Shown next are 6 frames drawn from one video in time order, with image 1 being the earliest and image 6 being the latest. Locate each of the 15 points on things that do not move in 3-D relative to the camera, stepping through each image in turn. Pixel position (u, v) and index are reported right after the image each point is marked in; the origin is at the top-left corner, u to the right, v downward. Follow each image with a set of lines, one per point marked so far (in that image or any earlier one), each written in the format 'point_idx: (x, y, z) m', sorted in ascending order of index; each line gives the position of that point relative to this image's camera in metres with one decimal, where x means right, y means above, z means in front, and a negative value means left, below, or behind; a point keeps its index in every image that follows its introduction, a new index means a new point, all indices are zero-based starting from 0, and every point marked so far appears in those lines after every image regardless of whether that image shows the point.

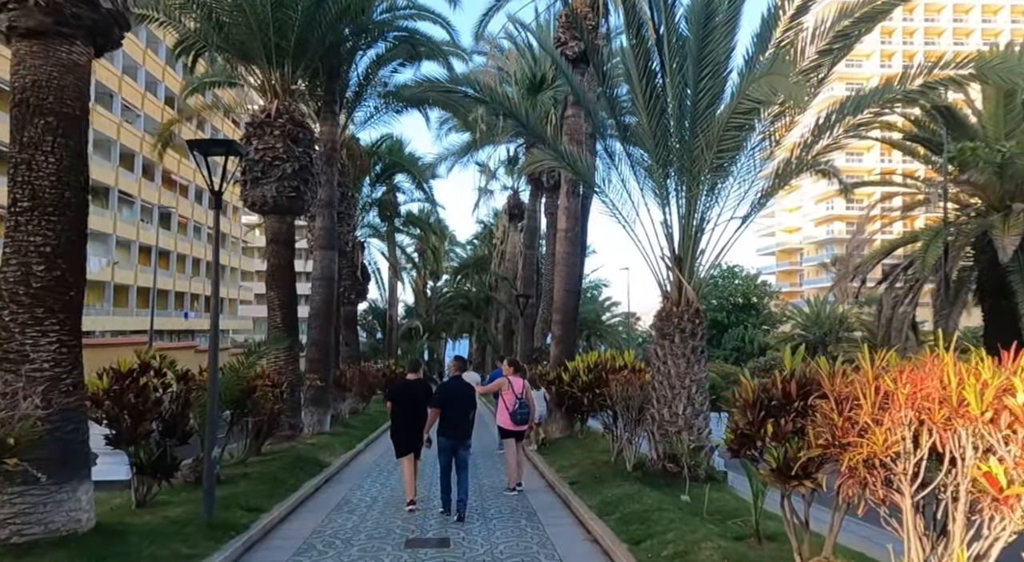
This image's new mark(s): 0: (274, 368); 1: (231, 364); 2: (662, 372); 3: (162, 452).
0: (-4.5, -1.6, +14.7) m
1: (-3.9, -1.1, +10.8) m
2: (+2.0, -1.3, +10.8) m
3: (-3.7, -1.8, +8.4) m
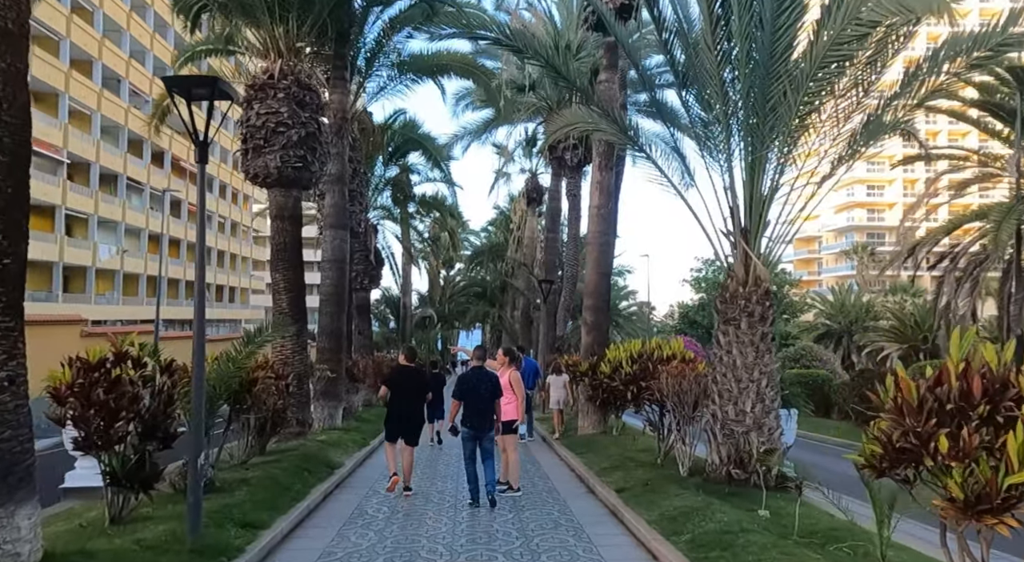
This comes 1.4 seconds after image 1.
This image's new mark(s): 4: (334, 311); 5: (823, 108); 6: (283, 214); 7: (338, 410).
0: (-3.9, -1.3, +13.3) m
1: (-3.4, -0.8, +9.4) m
2: (+2.5, -1.0, +9.3) m
3: (-3.3, -1.6, +7.0) m
4: (-3.7, -0.6, +16.5) m
5: (+3.6, +2.0, +9.1) m
6: (-3.8, +1.1, +13.2) m
7: (-3.7, -2.8, +16.8) m
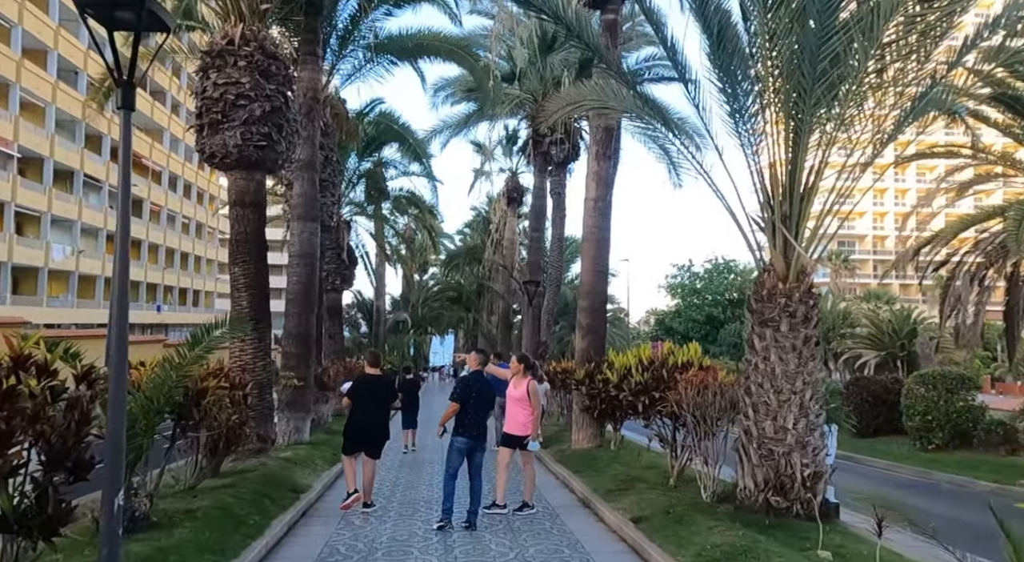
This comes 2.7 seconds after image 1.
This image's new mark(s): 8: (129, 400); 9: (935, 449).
0: (-4.1, -1.2, +11.7) m
1: (-3.4, -0.7, +7.8) m
2: (+2.5, -0.9, +7.9) m
3: (-3.2, -1.5, +5.4) m
4: (-4.0, -0.6, +14.9) m
5: (+3.6, +2.1, +7.8) m
6: (-3.9, +1.2, +11.6) m
7: (-4.0, -2.7, +15.1) m
8: (-3.6, -1.1, +7.4) m
9: (+10.4, -4.1, +19.3) m
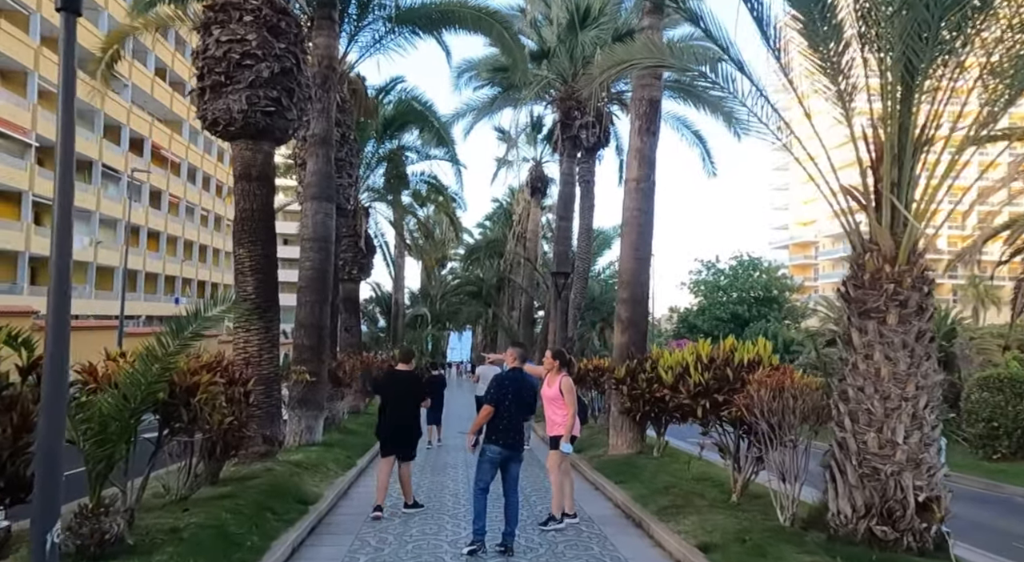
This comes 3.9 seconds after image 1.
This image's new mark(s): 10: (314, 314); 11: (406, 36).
0: (-3.6, -1.0, +10.4) m
1: (-3.0, -0.5, +6.5) m
2: (+2.9, -0.8, +6.5) m
3: (-2.9, -1.3, +4.1) m
4: (-3.4, -0.4, +13.6) m
5: (+4.1, +2.2, +6.4) m
6: (-3.4, +1.4, +10.3) m
7: (-3.4, -2.5, +13.9) m
8: (-3.2, -0.9, +6.1) m
9: (+11.0, -4.0, +17.8) m
10: (-3.5, -0.6, +13.8) m
11: (-2.3, +5.2, +16.9) m
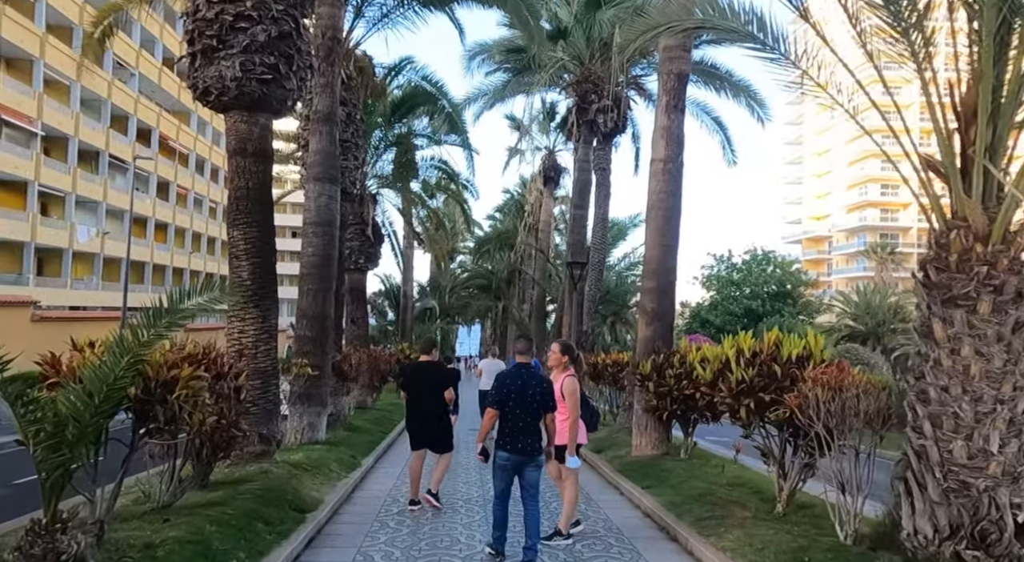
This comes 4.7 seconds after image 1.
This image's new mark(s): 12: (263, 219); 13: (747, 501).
0: (-3.4, -0.8, +9.5) m
1: (-2.8, -0.4, +5.7) m
2: (+3.1, -0.6, +5.6) m
3: (-2.7, -1.1, +3.3) m
4: (-3.1, -0.1, +12.8) m
5: (+4.3, +2.3, +5.4) m
6: (-3.2, +1.6, +9.4) m
7: (-3.1, -2.3, +13.0) m
8: (-3.0, -0.8, +5.3) m
9: (+11.3, -3.8, +16.8) m
10: (-3.2, -0.4, +12.9) m
11: (-1.9, +5.4, +15.9) m
12: (-3.0, +0.7, +9.5) m
13: (+2.6, -2.4, +8.7) m
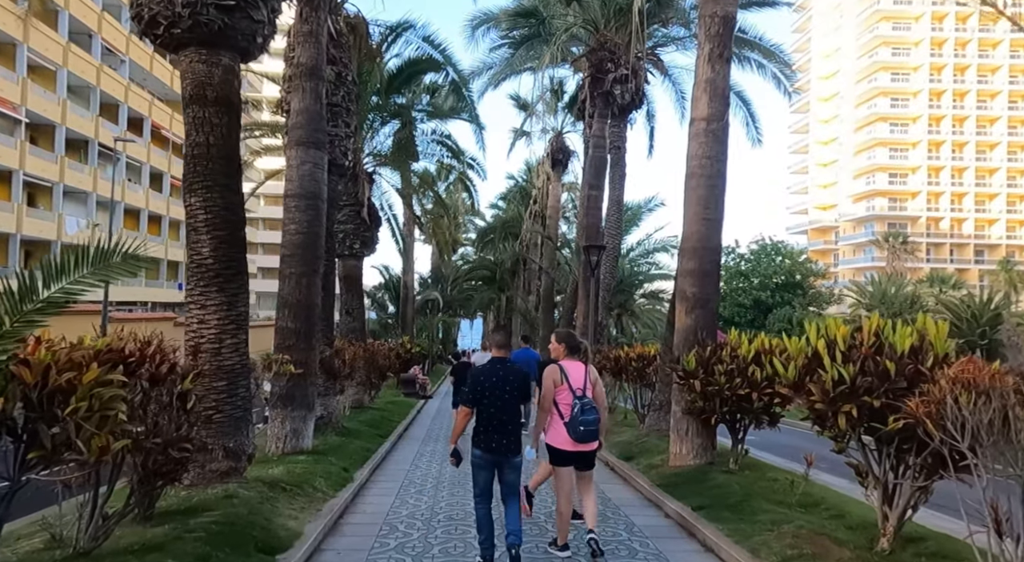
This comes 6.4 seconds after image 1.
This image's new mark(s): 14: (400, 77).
0: (-3.1, -0.6, +7.7) m
1: (-2.6, -0.2, +3.9) m
2: (+3.3, -0.4, +3.8) m
3: (-2.5, -1.0, +1.5) m
4: (-2.9, +0.1, +11.0) m
5: (+4.5, +2.5, +3.6) m
6: (-3.0, +1.8, +7.6) m
7: (-2.9, -2.0, +11.2) m
8: (-2.8, -0.6, +3.4) m
9: (+11.6, -3.5, +15.0) m
10: (-3.0, -0.1, +11.1) m
11: (-1.7, +5.7, +14.1) m
12: (-2.8, +1.0, +7.7) m
13: (+2.8, -2.2, +6.9) m
14: (-2.7, +4.8, +18.5) m
